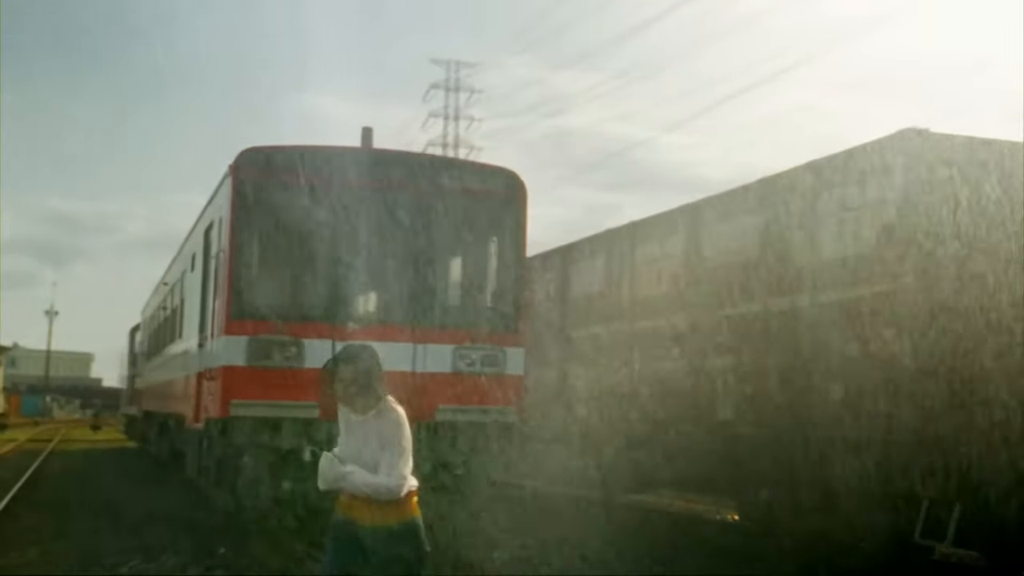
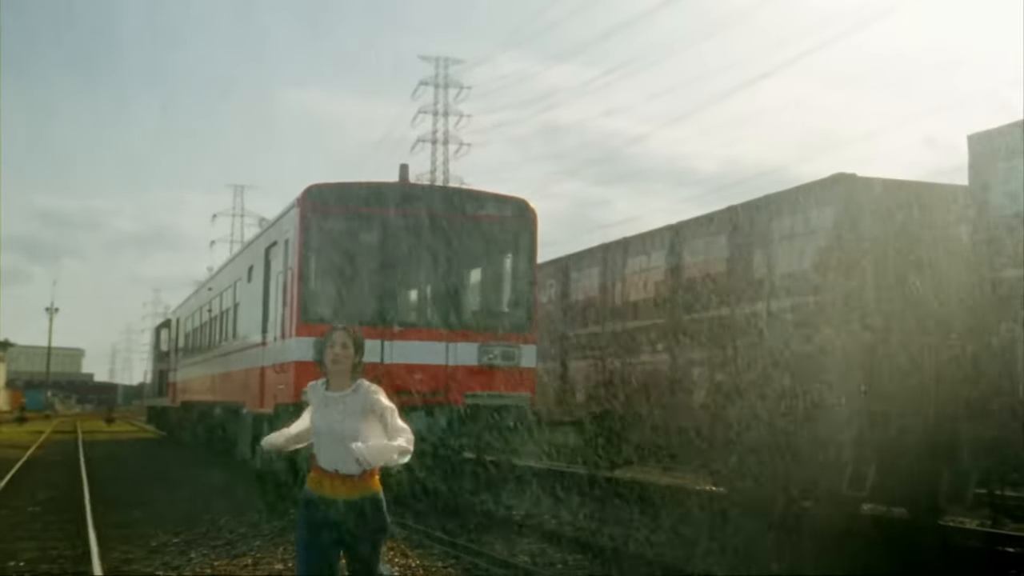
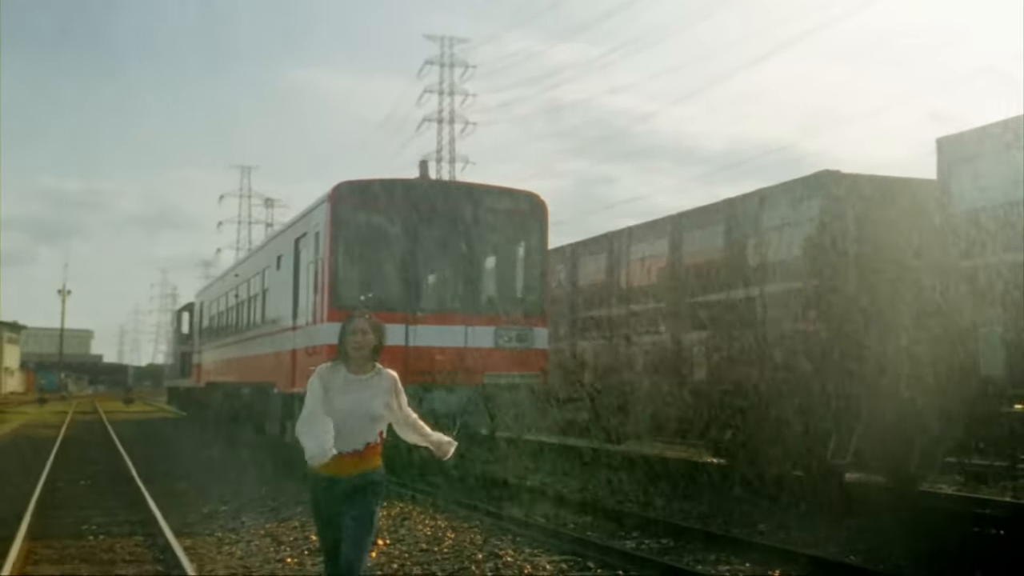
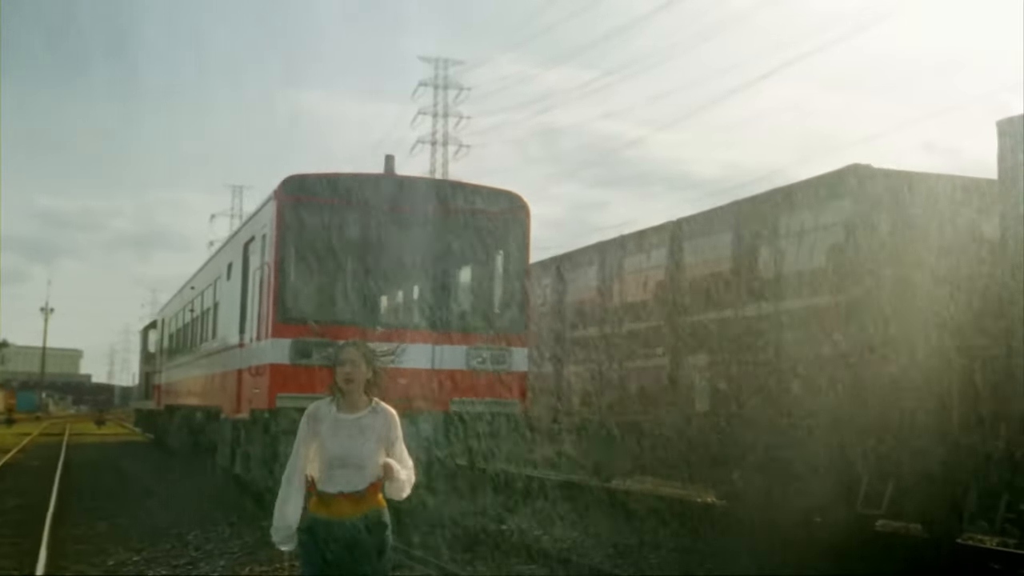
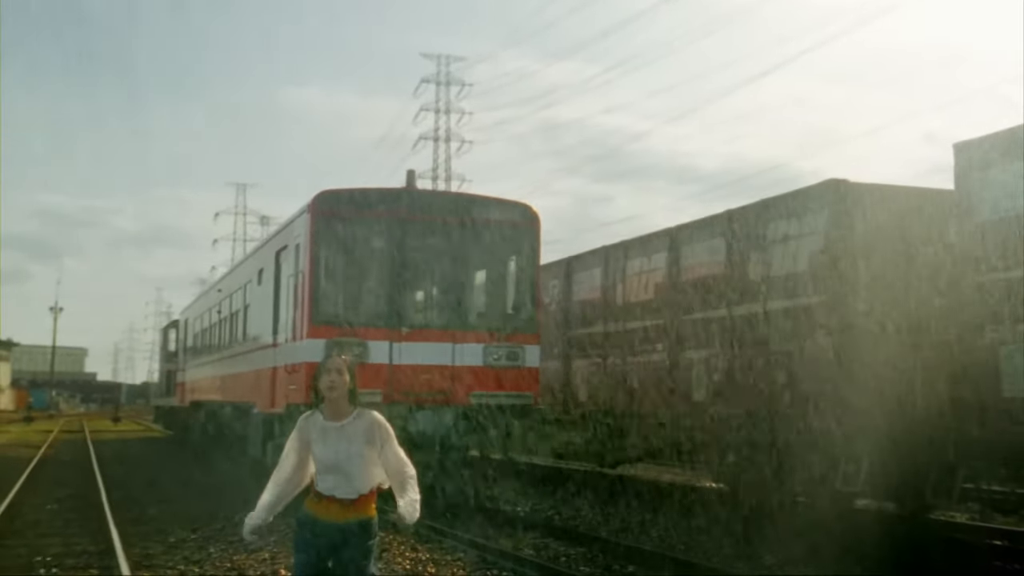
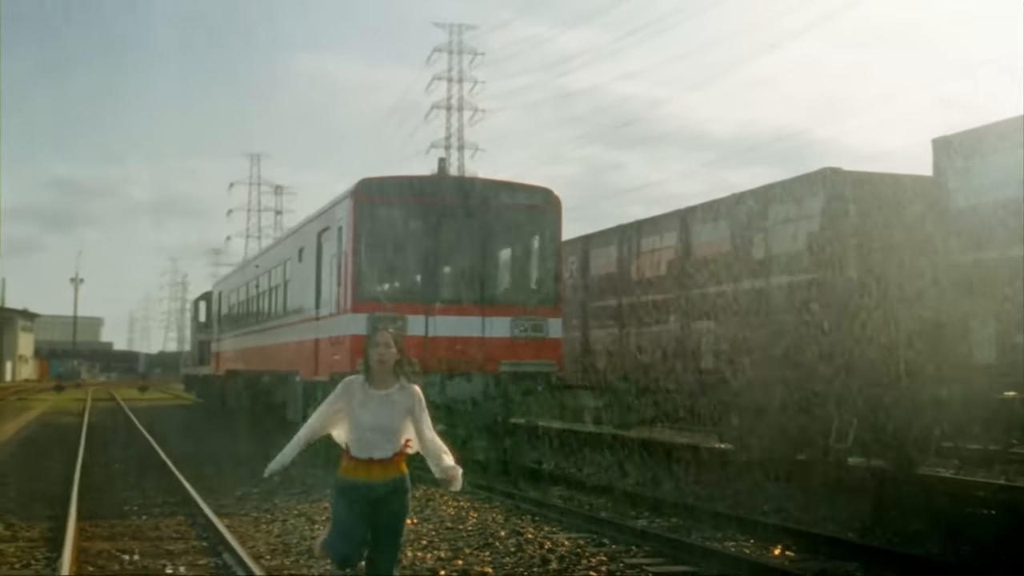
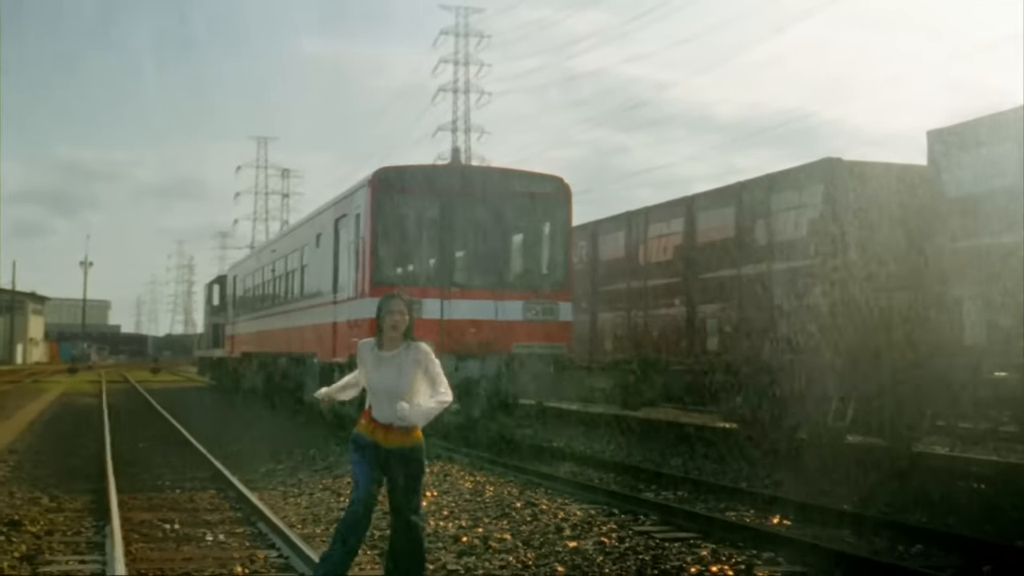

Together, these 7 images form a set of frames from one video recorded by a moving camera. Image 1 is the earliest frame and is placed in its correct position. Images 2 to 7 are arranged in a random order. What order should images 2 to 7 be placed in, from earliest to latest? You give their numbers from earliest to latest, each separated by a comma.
4, 2, 5, 3, 6, 7
